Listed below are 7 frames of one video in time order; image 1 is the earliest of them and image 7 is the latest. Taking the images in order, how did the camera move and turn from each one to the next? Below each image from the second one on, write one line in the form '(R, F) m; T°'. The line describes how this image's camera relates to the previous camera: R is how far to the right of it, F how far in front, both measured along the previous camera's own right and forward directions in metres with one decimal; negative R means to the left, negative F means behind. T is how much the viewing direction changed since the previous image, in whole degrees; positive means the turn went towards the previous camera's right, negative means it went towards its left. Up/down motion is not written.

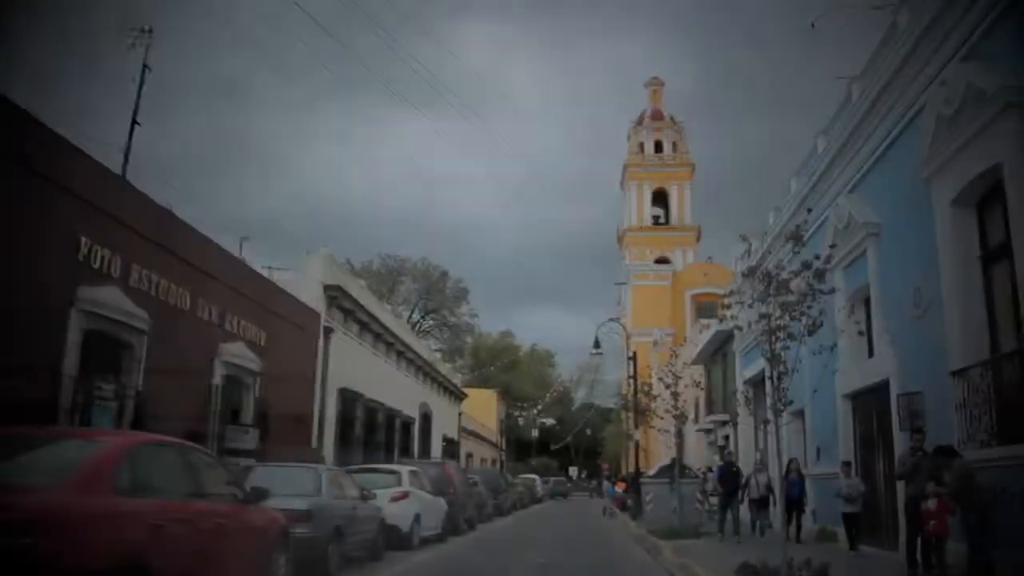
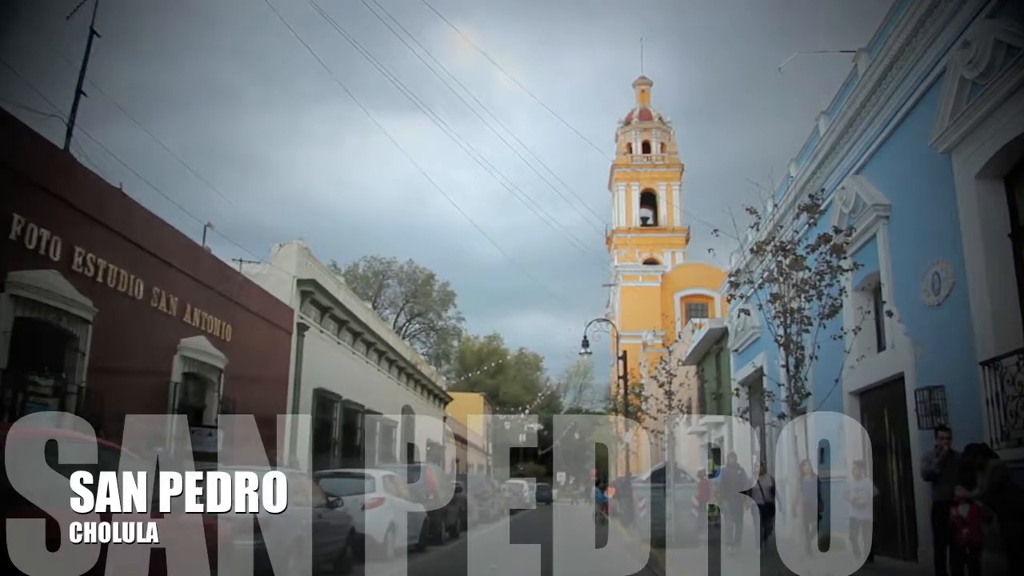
(+0.1, +1.1) m; +1°
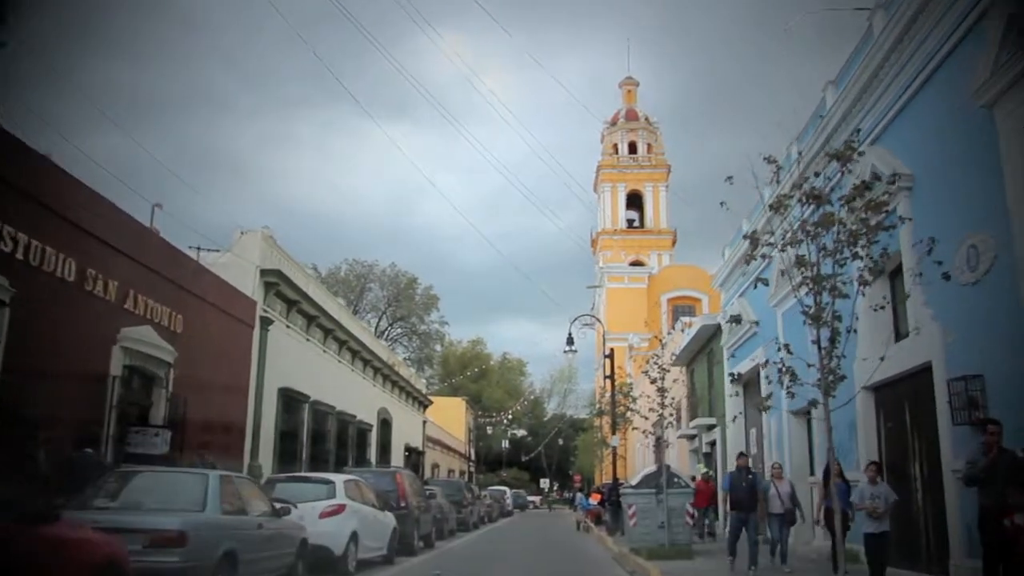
(+0.1, +1.4) m; +1°
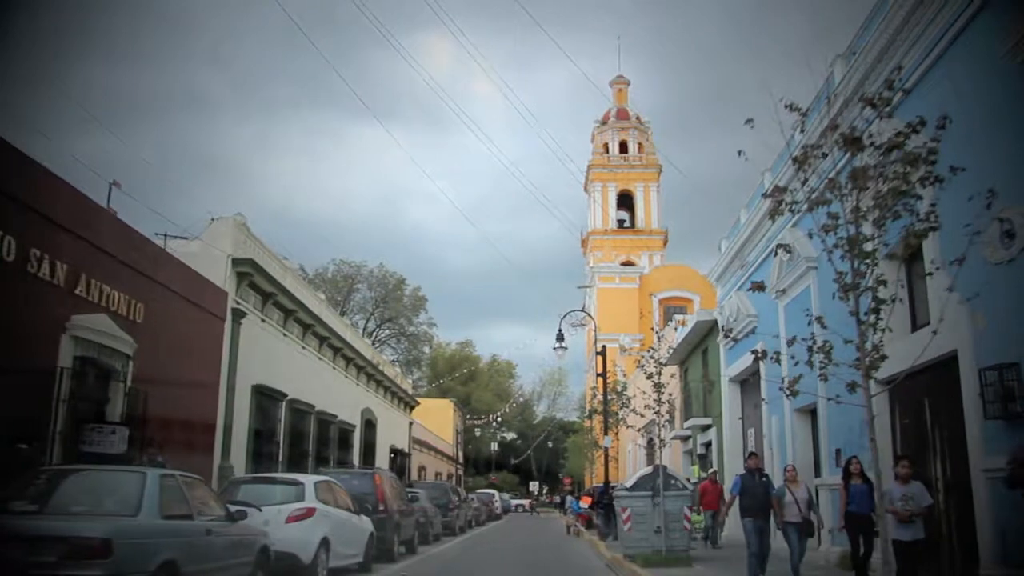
(+0.1, +1.0) m; +1°
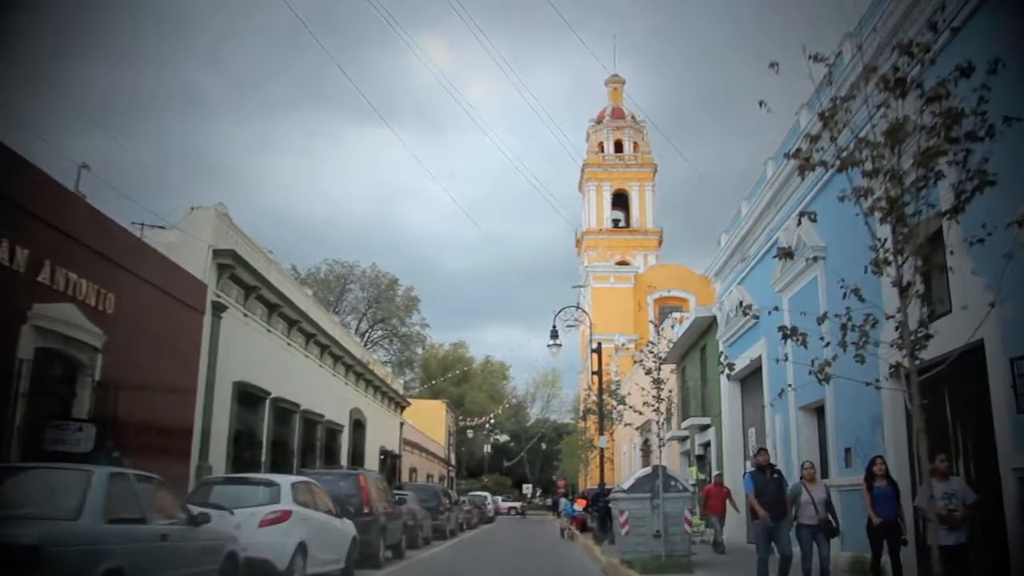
(0.0, +0.7) m; 0°
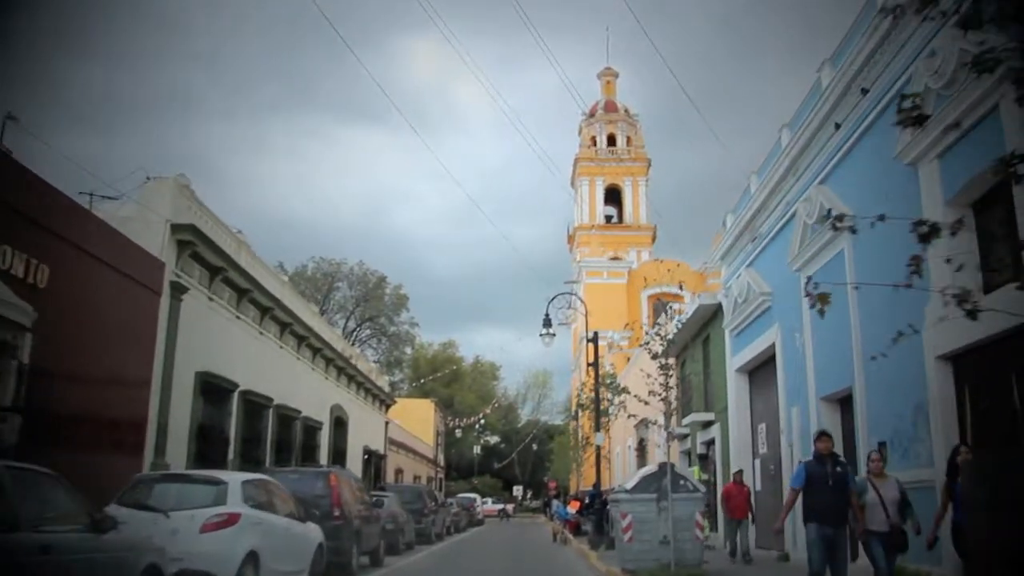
(0.0, +1.5) m; +1°
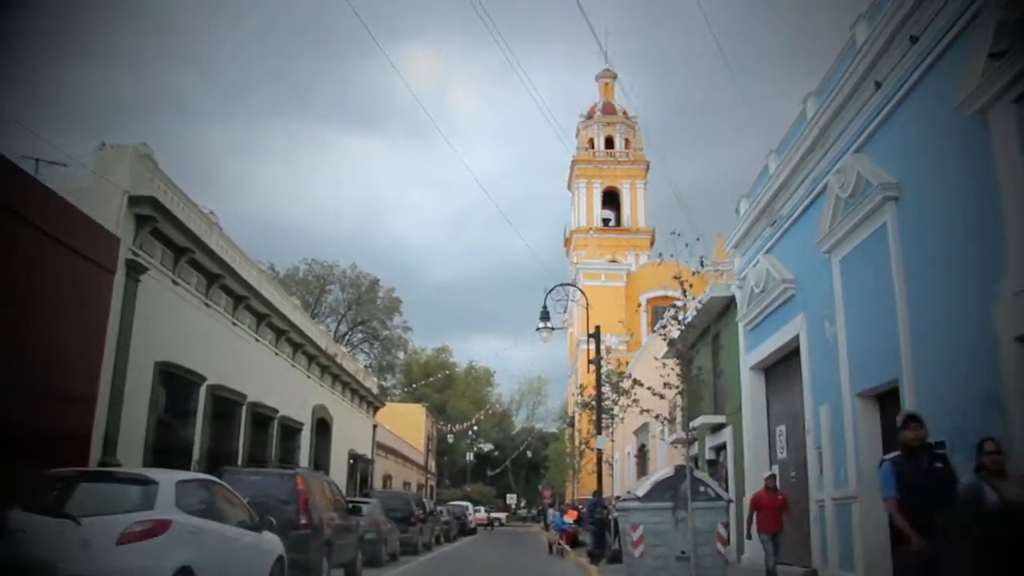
(0.0, +1.6) m; 0°
